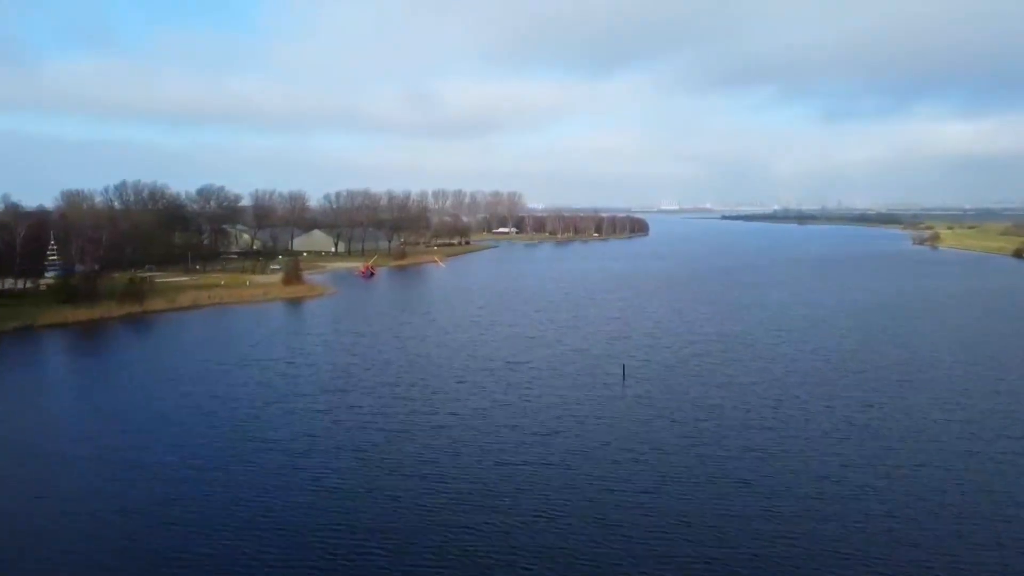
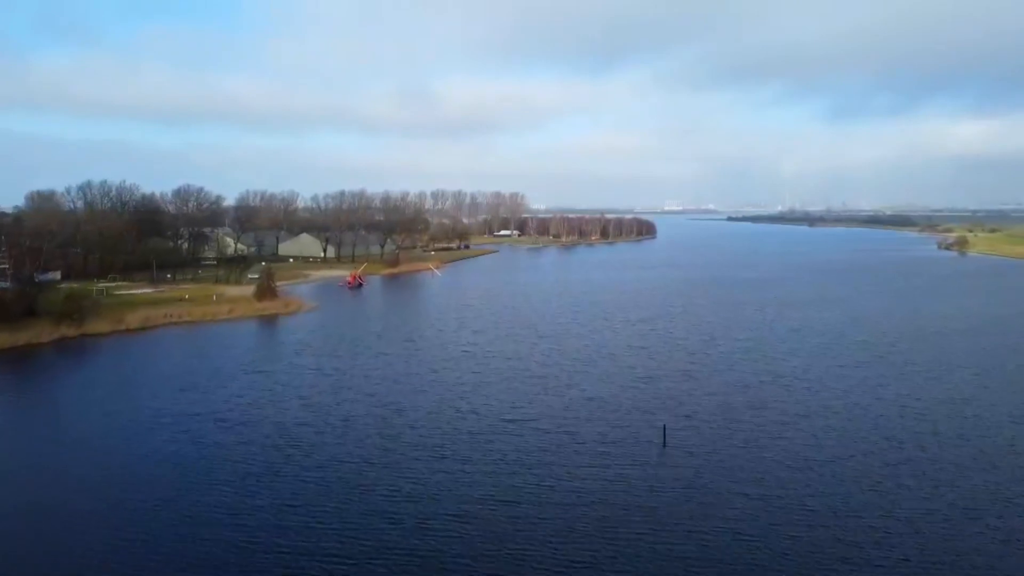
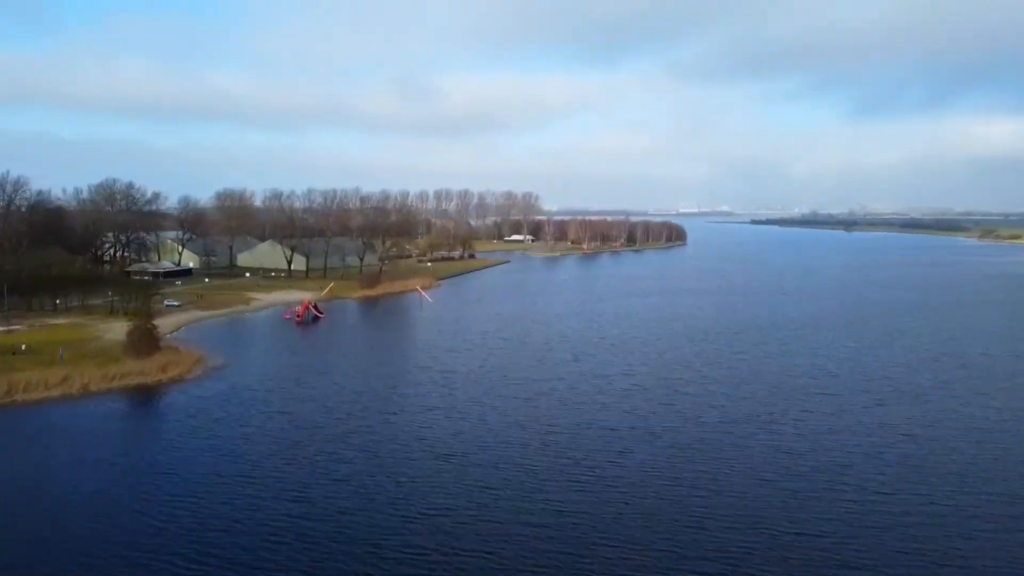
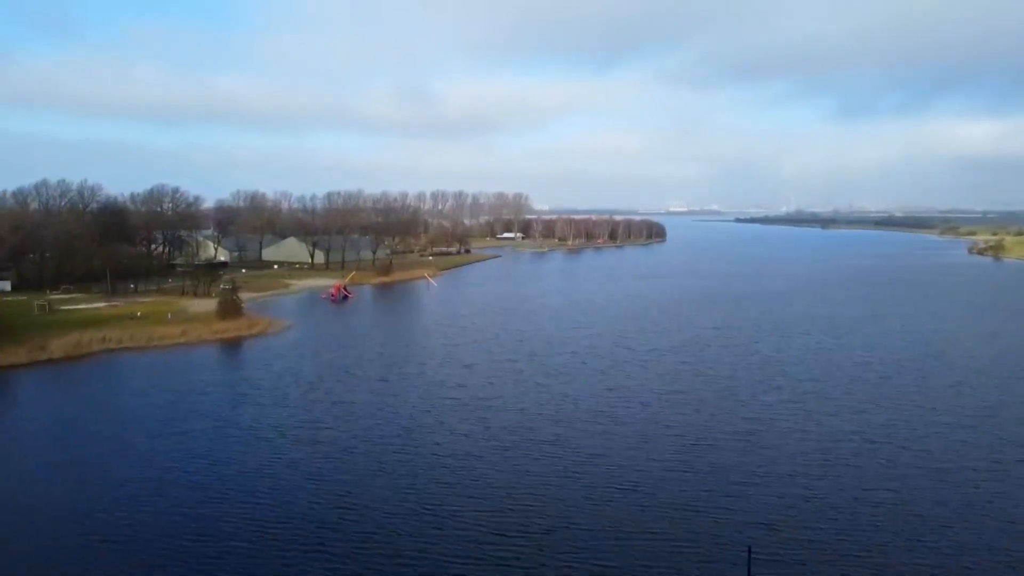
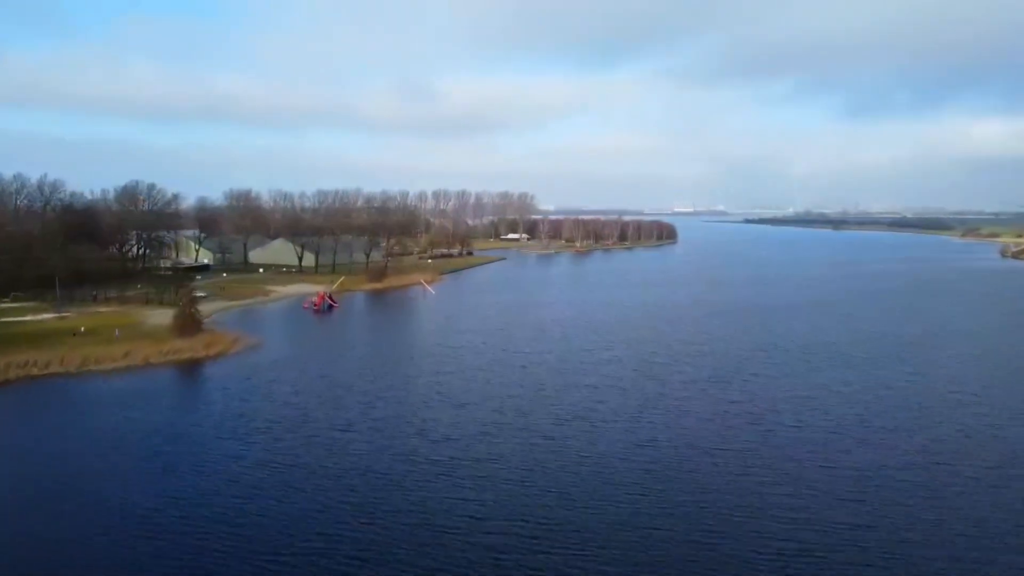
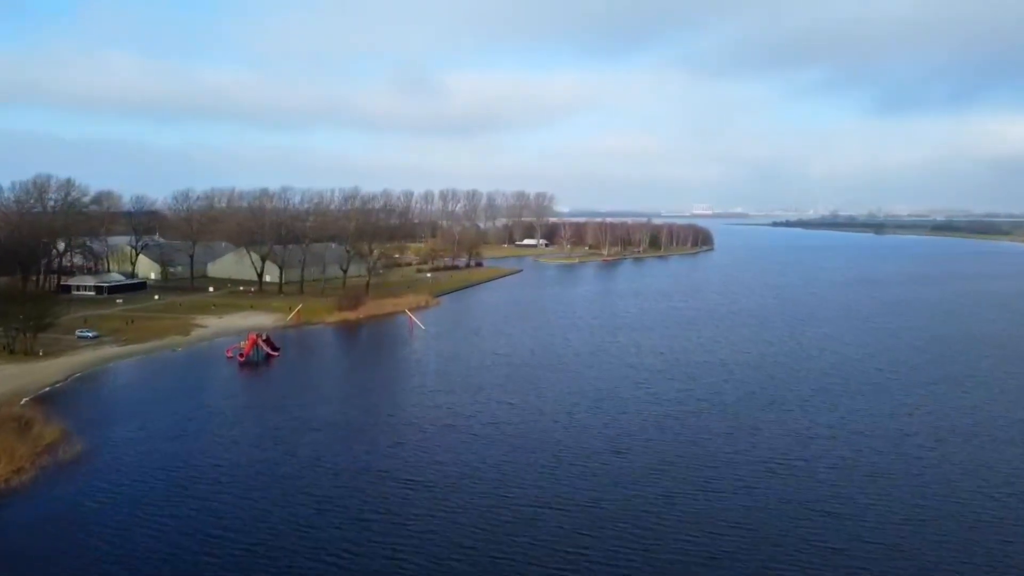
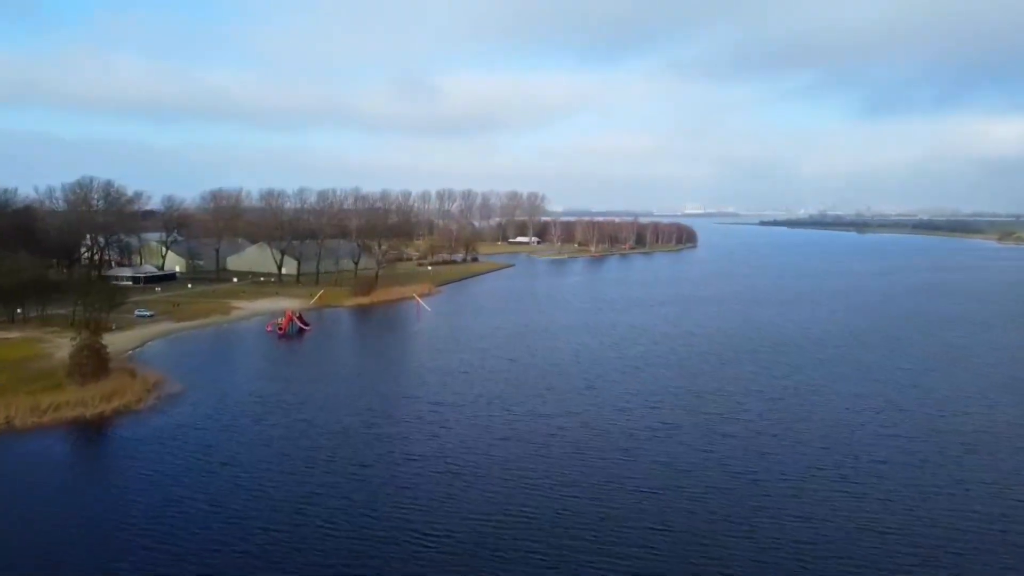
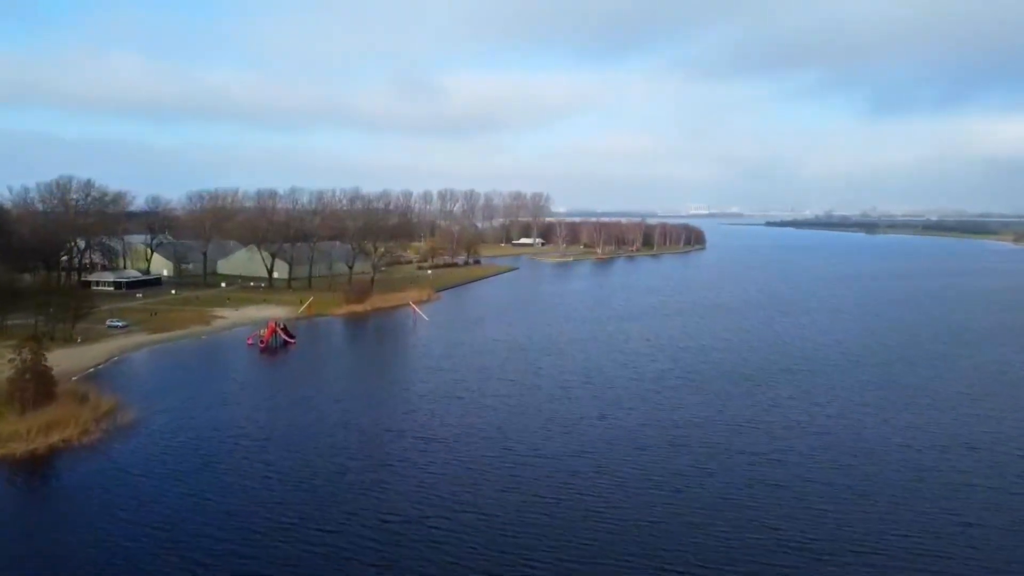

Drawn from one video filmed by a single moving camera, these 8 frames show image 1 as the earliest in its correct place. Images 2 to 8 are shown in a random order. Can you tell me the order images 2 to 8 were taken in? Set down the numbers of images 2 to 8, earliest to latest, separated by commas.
2, 4, 5, 3, 7, 8, 6
